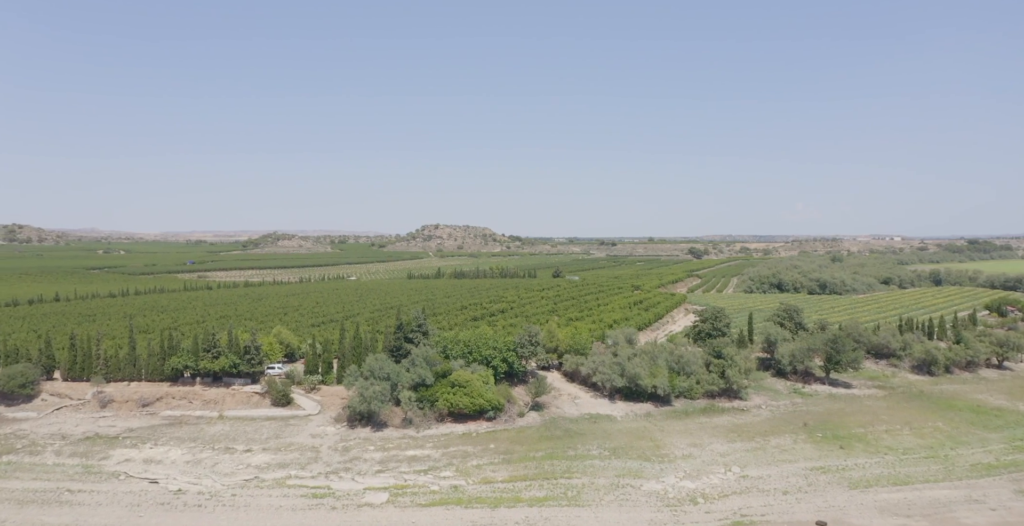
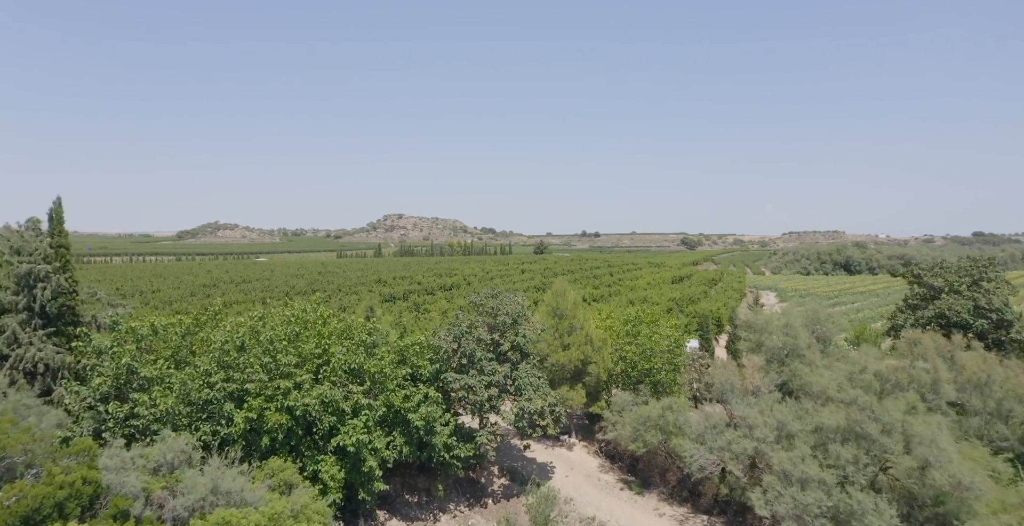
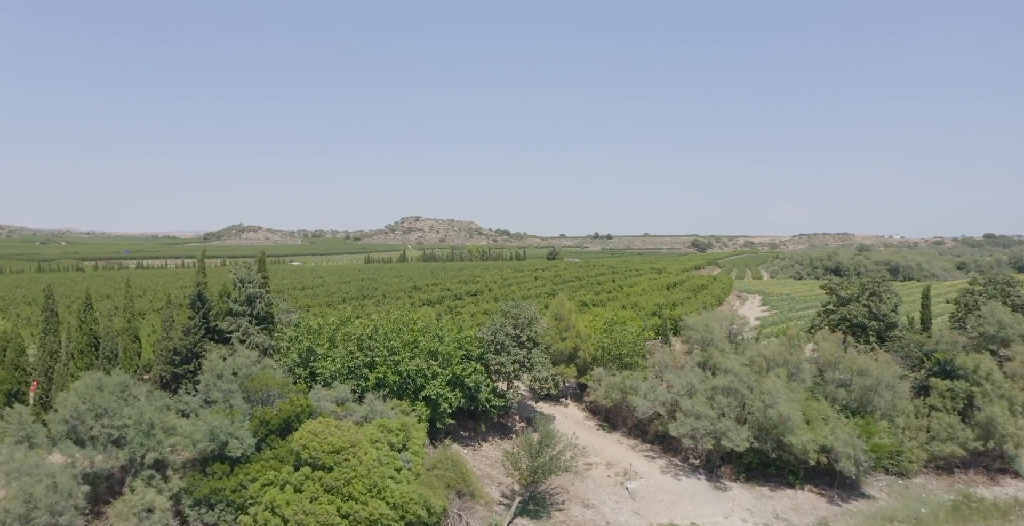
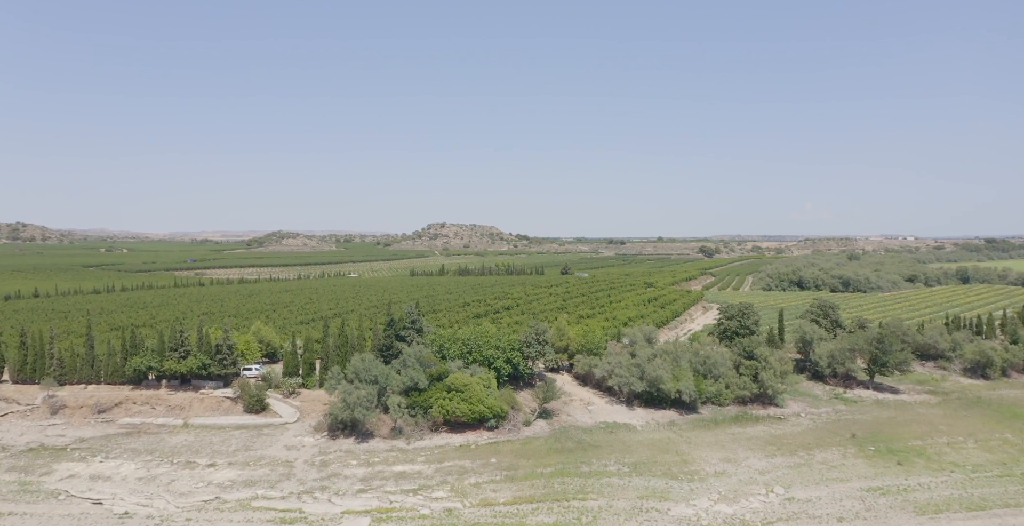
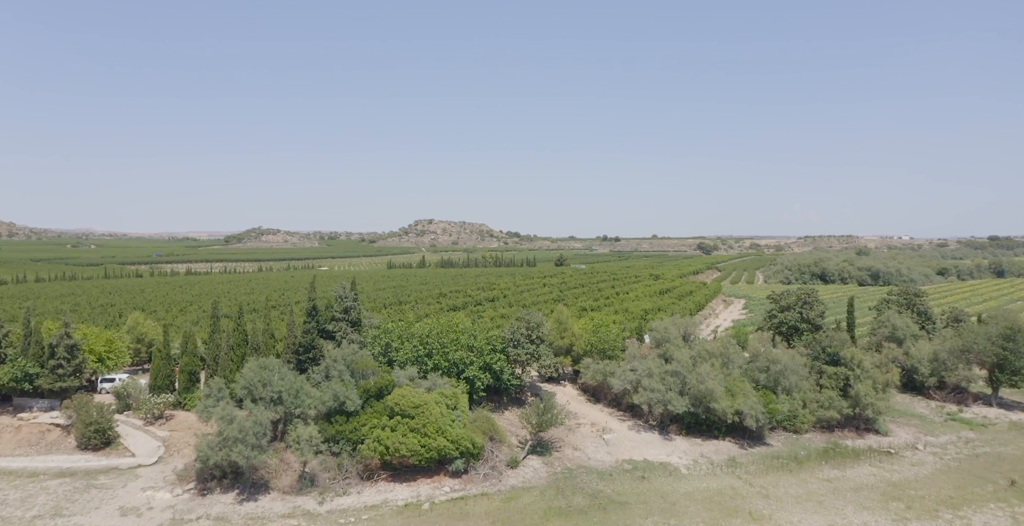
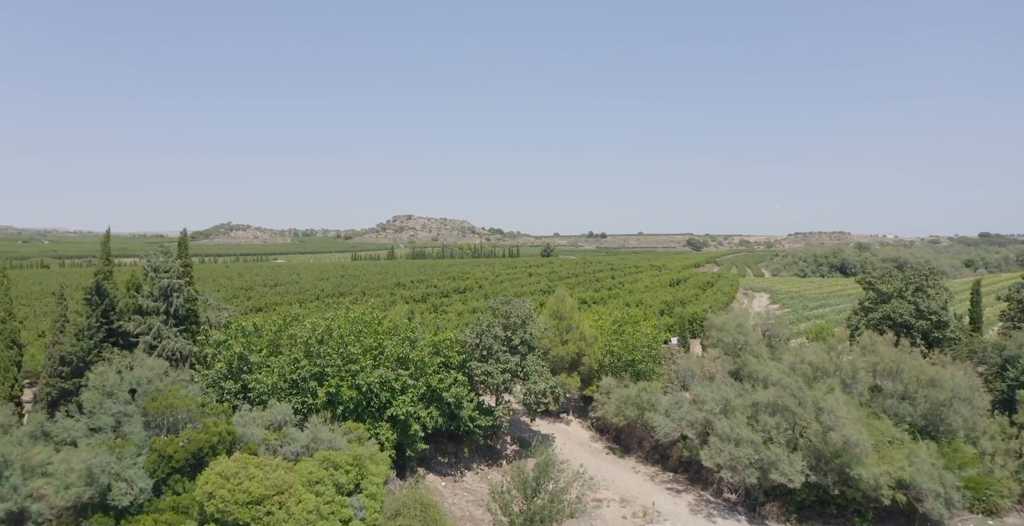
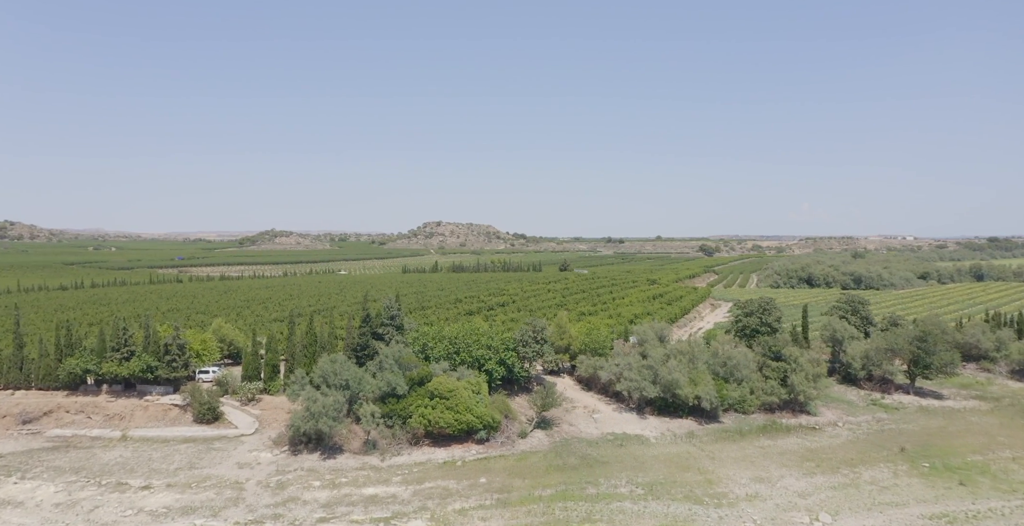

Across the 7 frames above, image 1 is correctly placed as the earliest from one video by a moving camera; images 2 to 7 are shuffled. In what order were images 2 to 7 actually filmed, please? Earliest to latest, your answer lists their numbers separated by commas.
4, 7, 5, 3, 6, 2
